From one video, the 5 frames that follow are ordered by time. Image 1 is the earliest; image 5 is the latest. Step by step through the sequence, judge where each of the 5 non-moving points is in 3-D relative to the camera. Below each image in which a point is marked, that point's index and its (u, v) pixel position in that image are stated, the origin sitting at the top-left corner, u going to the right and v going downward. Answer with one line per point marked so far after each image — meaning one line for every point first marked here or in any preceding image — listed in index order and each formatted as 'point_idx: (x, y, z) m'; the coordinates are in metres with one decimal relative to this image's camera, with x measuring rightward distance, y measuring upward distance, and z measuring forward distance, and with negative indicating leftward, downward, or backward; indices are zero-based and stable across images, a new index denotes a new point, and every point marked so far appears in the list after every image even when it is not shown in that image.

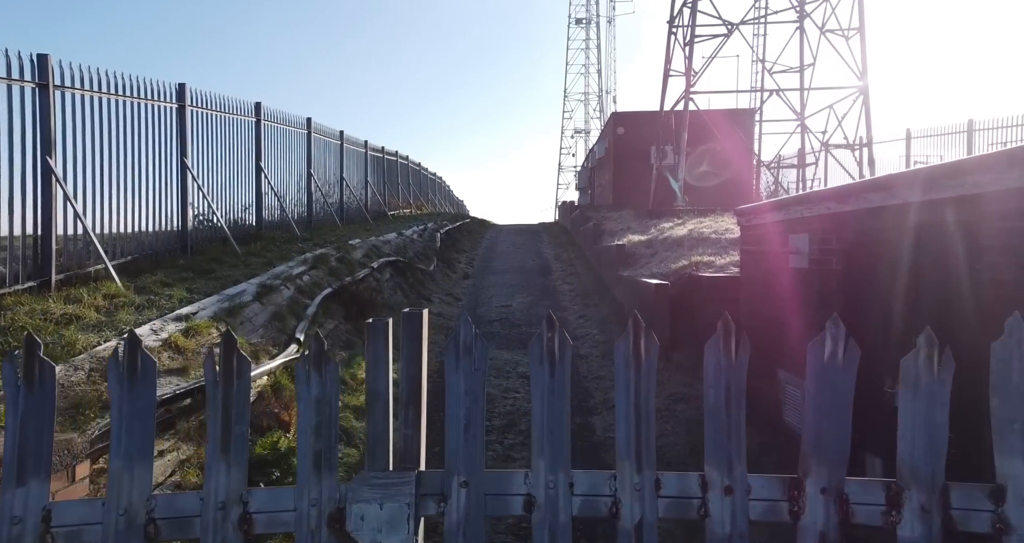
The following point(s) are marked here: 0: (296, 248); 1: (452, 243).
0: (-2.8, +0.3, +8.5) m
1: (-1.5, +0.7, +16.4) m
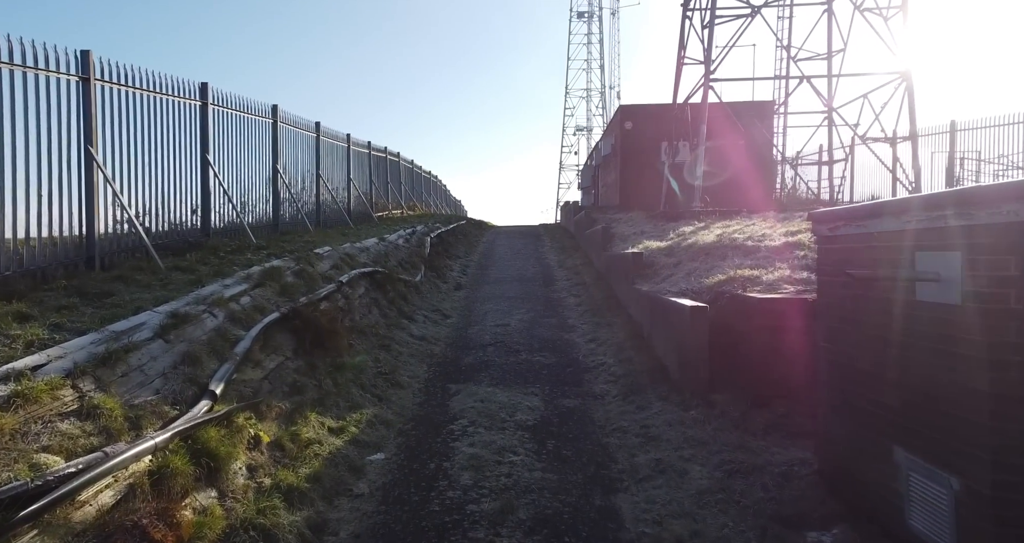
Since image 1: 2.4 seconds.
0: (-2.9, +0.1, +6.9) m
1: (-1.5, +0.5, +14.8) m
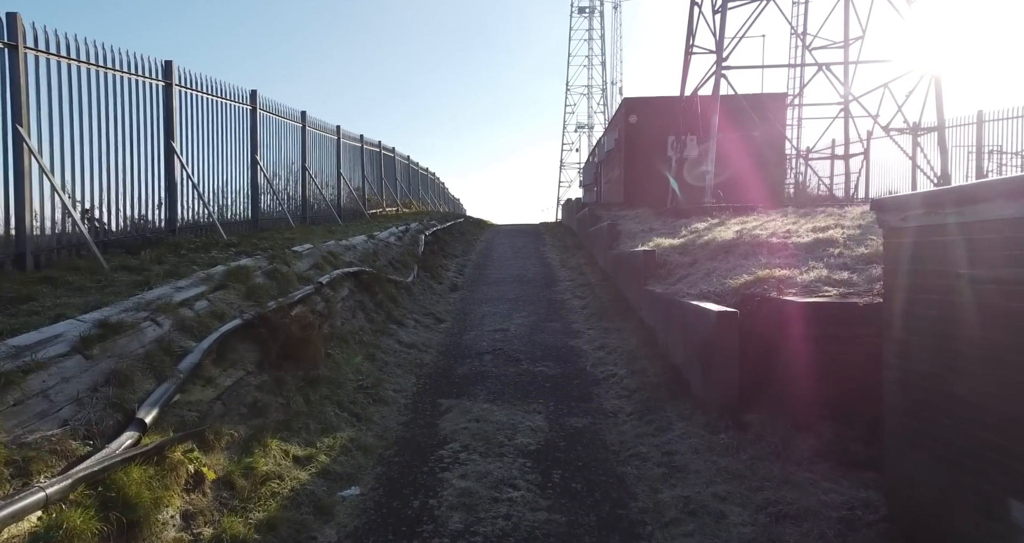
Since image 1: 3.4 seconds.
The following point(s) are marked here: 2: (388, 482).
0: (-2.9, +0.1, +6.1) m
1: (-1.5, +0.5, +14.0) m
2: (-0.8, -1.4, +4.4) m
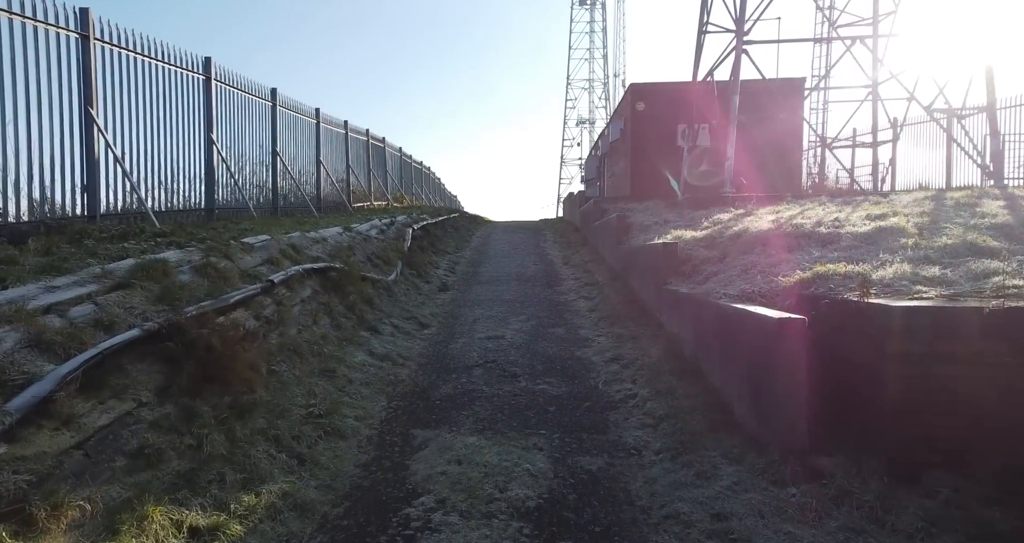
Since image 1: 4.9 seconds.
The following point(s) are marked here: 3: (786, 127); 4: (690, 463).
0: (-2.9, +0.2, +4.8) m
1: (-1.6, +0.5, +12.7) m
2: (-0.9, -1.4, +3.1) m
3: (+7.7, +4.1, +18.3) m
4: (+1.1, -1.2, +4.0) m
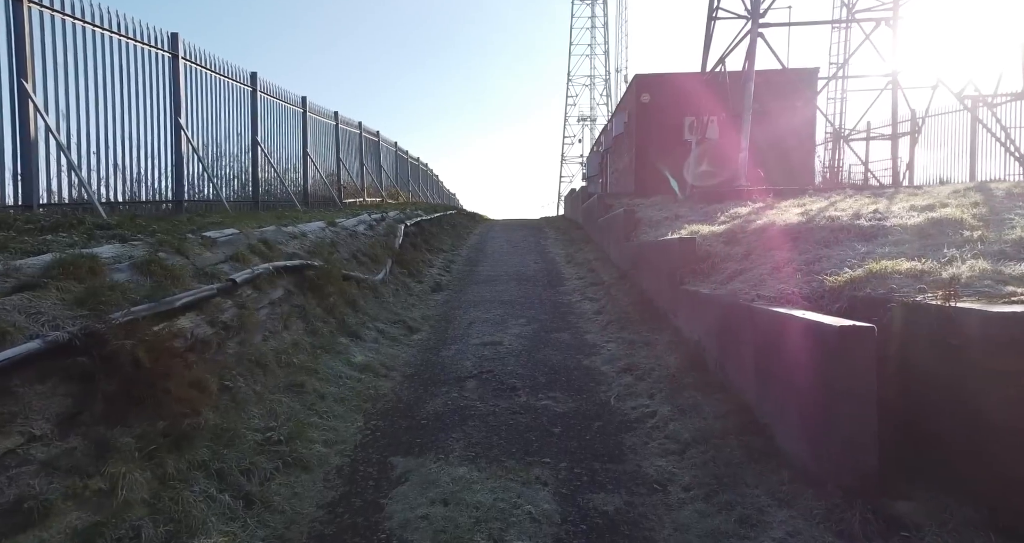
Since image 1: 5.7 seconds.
0: (-2.9, +0.2, +4.0) m
1: (-1.6, +0.6, +12.0) m
2: (-0.9, -1.4, +2.3) m
3: (+7.7, +4.1, +17.6) m
4: (+1.1, -1.2, +3.3) m
